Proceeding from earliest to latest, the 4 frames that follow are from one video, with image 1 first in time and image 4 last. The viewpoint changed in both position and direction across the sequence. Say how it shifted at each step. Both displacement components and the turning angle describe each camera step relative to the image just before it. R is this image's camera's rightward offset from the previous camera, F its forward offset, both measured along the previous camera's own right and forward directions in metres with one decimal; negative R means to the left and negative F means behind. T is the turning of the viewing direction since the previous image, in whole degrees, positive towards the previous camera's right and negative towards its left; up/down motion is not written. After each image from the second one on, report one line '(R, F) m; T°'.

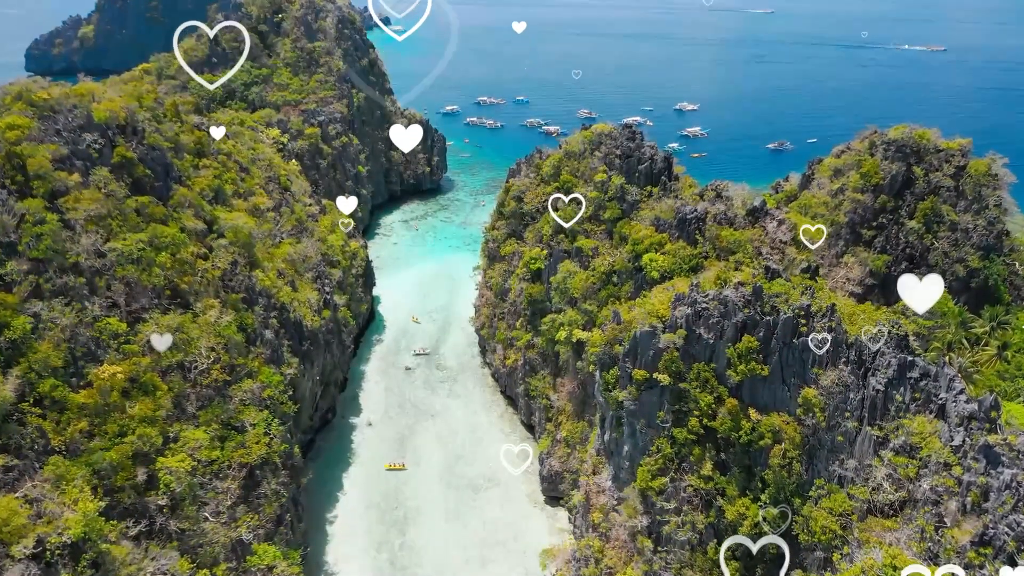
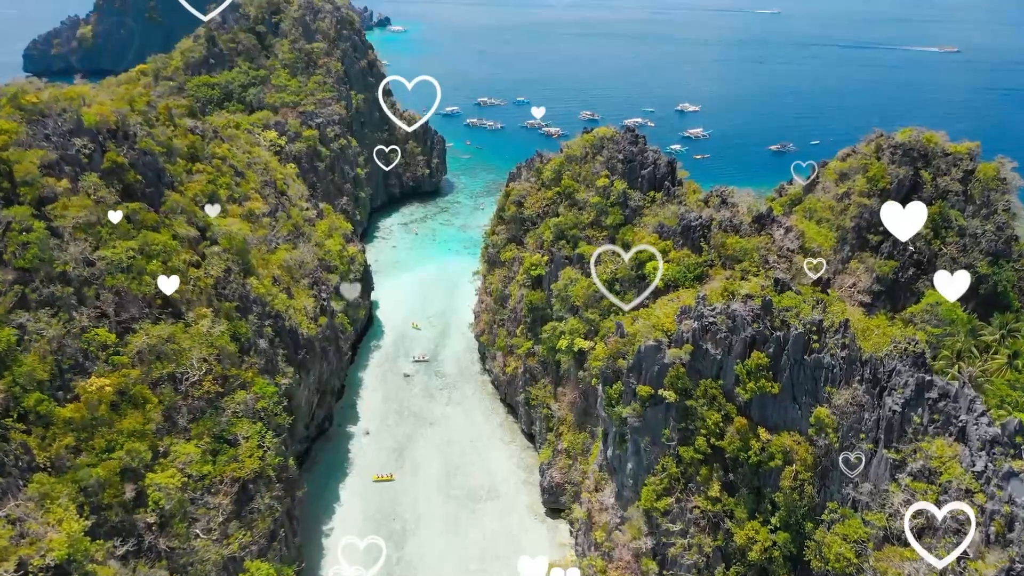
(0.0, +0.7) m; 0°
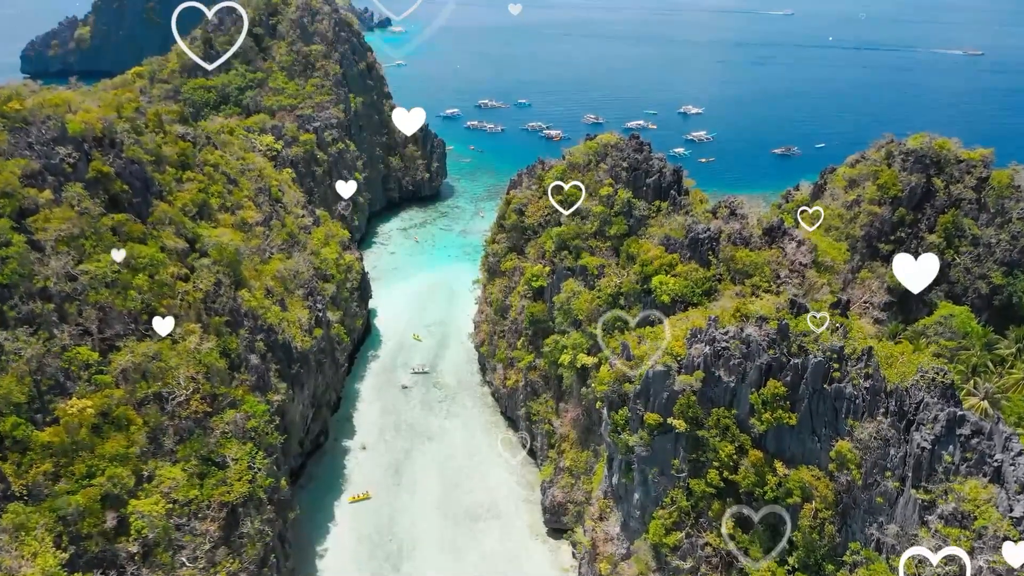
(0.0, +1.1) m; 0°
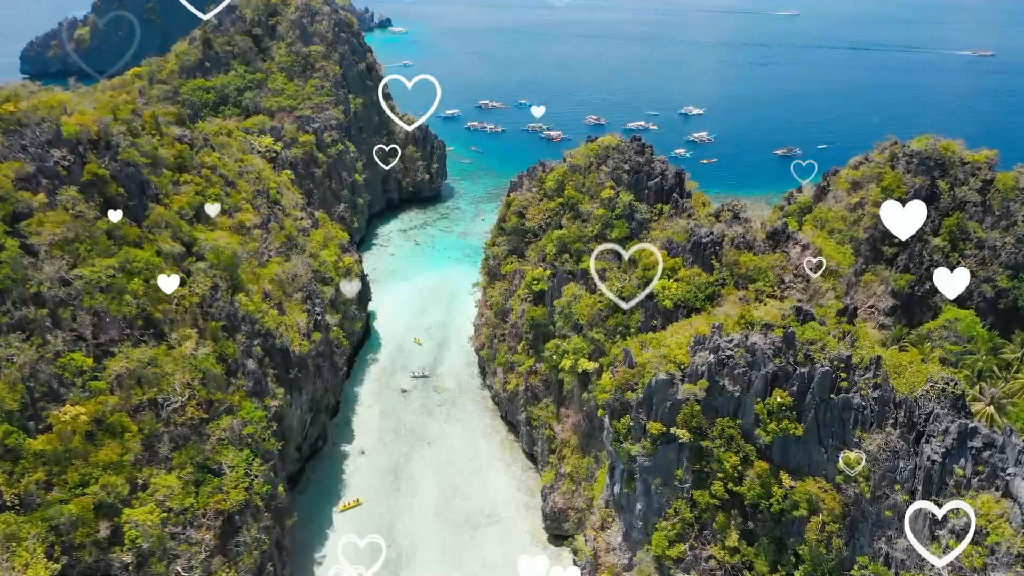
(0.0, +0.3) m; 0°
